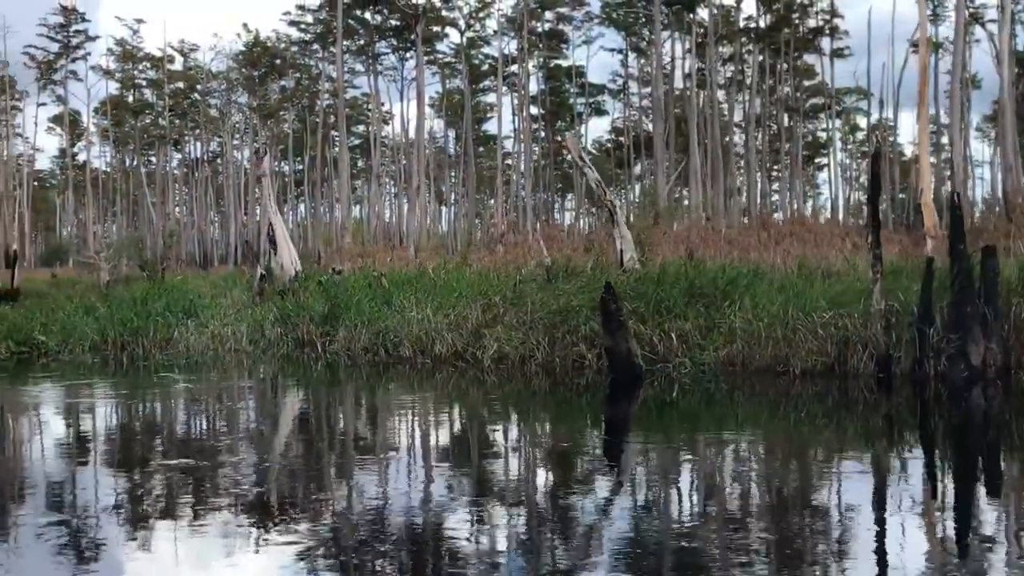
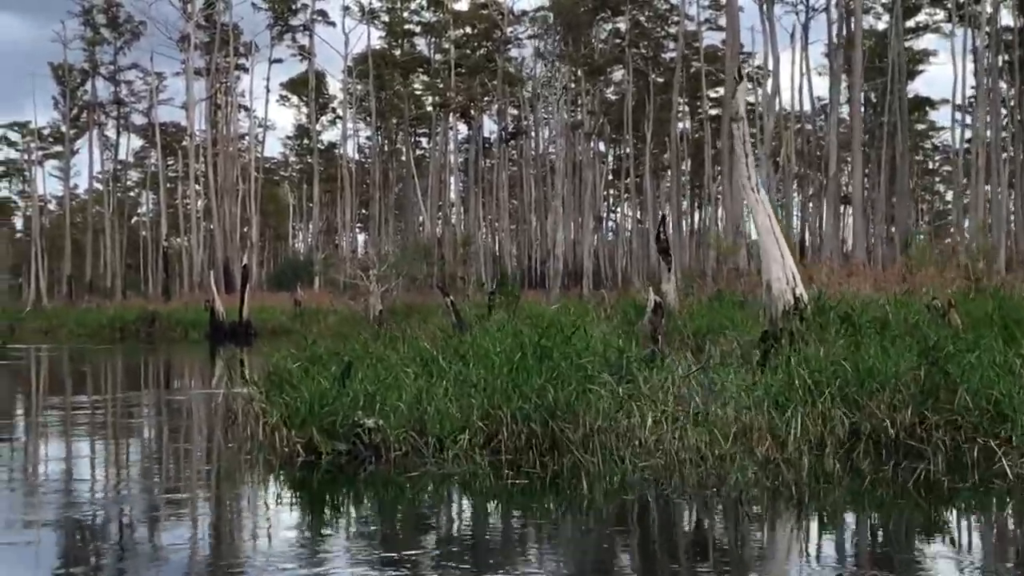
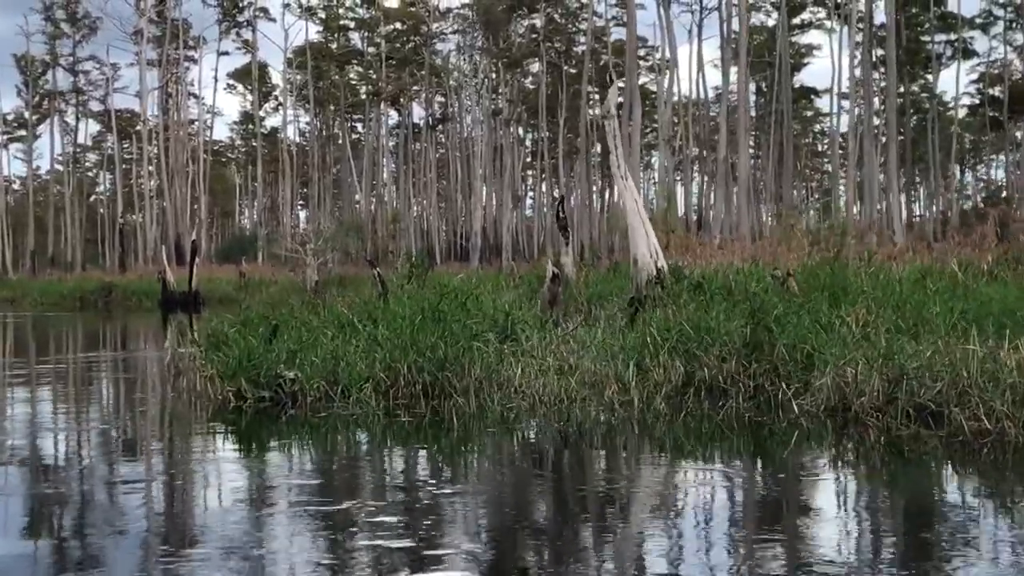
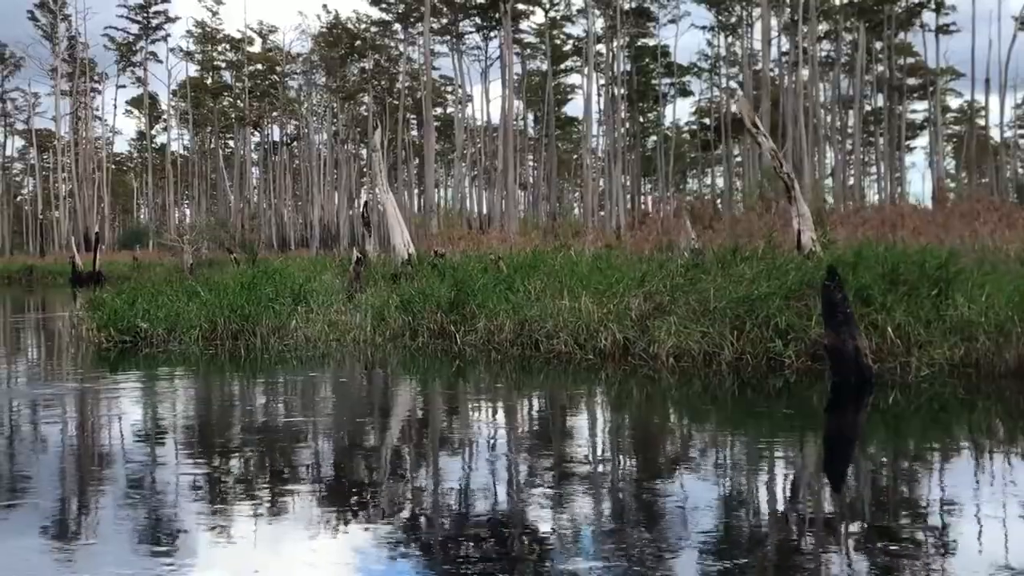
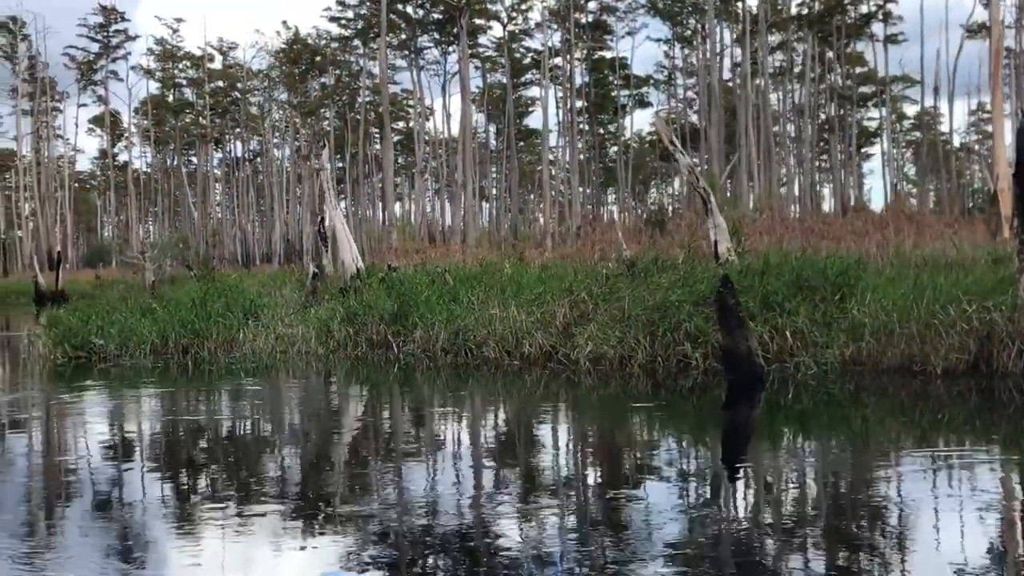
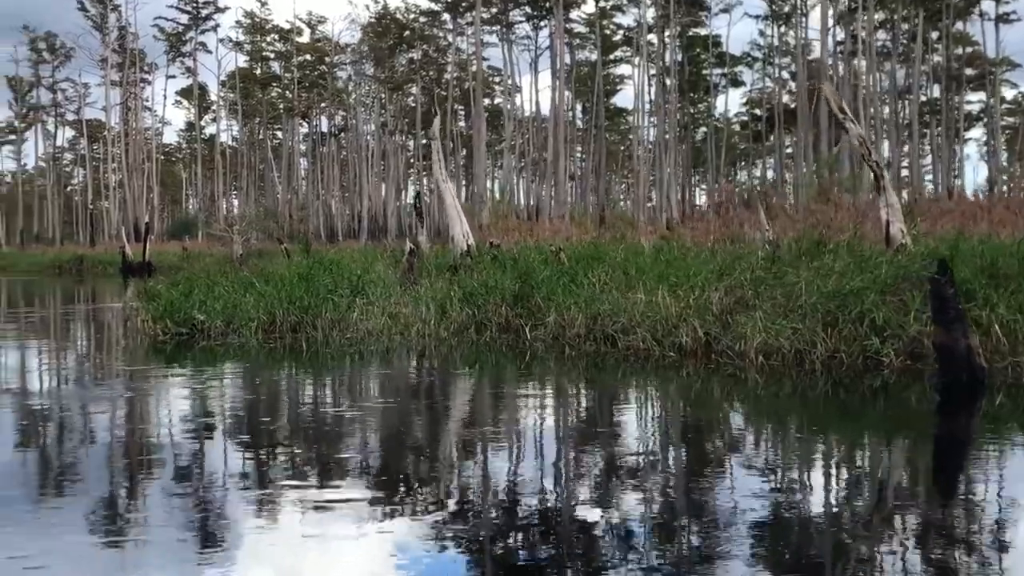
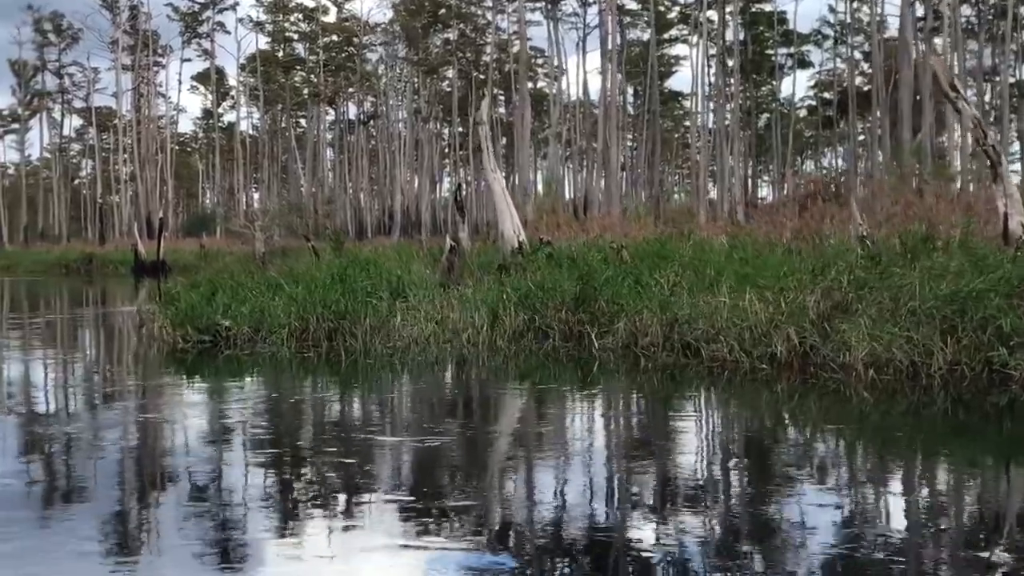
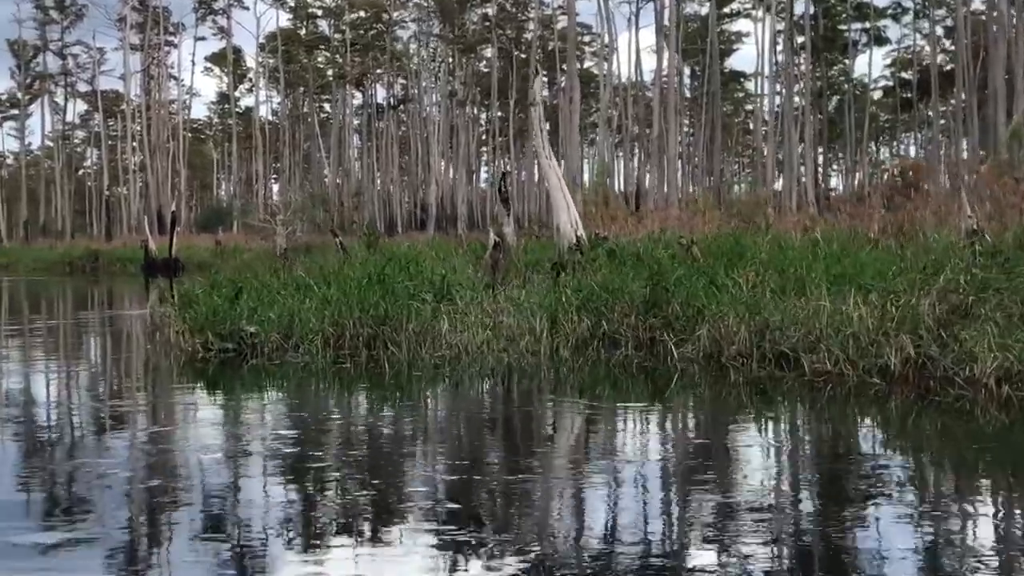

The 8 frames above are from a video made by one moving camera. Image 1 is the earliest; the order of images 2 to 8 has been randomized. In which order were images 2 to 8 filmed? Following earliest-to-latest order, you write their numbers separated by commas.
5, 4, 6, 7, 8, 3, 2
